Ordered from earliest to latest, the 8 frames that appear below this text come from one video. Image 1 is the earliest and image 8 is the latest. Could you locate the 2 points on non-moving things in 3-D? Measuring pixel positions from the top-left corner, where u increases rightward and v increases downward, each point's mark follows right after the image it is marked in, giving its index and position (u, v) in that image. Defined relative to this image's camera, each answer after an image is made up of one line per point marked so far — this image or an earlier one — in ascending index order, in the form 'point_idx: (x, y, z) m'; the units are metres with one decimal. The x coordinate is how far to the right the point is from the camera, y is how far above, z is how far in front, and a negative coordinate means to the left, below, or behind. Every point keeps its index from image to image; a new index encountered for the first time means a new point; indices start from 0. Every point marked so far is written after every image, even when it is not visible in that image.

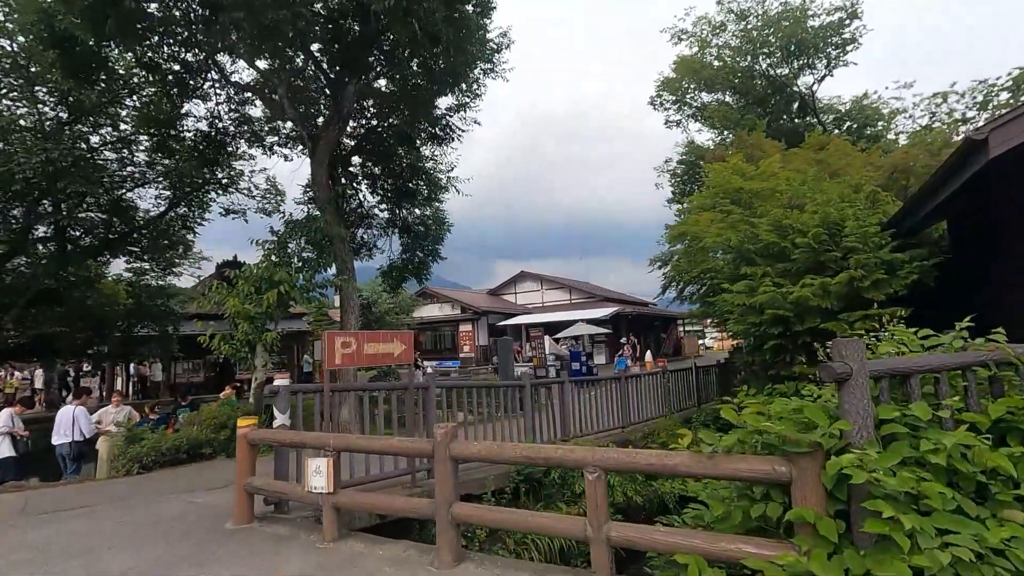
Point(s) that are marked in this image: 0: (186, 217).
0: (-10.5, +2.2, +17.2) m
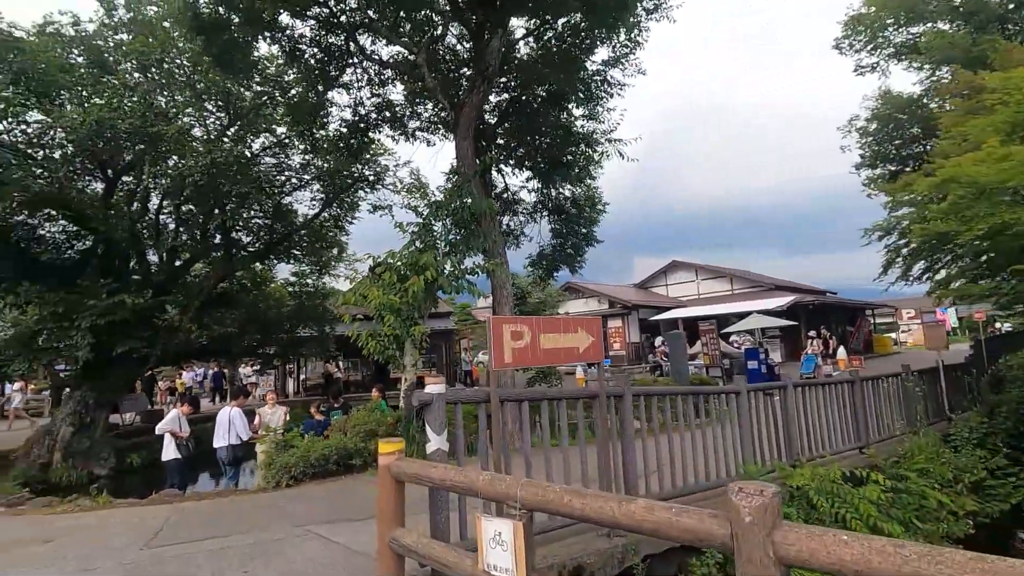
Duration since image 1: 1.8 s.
0: (-5.6, +2.2, +17.3) m
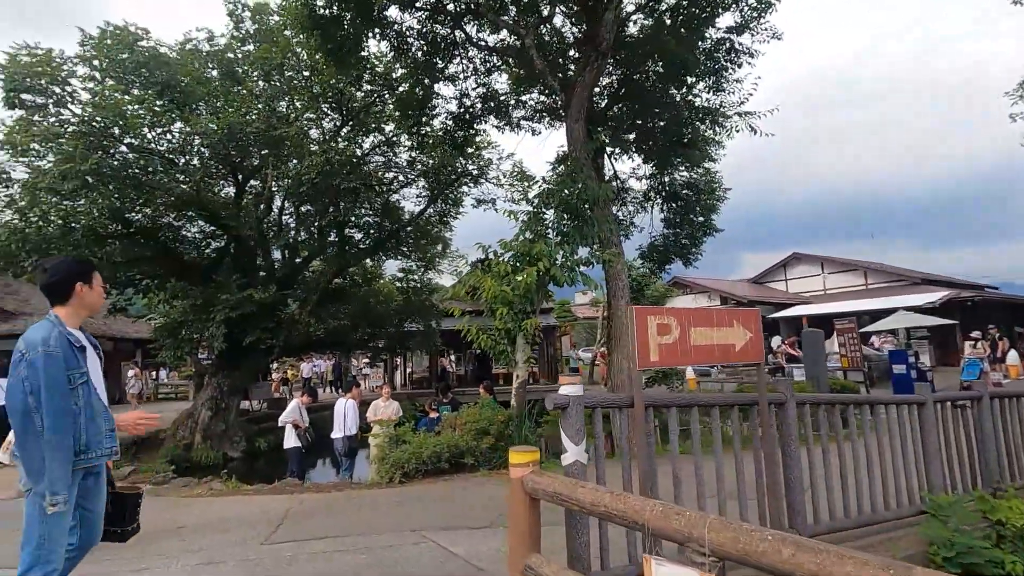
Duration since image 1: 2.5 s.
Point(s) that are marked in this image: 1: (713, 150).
0: (-2.3, +2.4, +17.4) m
1: (+4.2, +2.9, +11.1) m
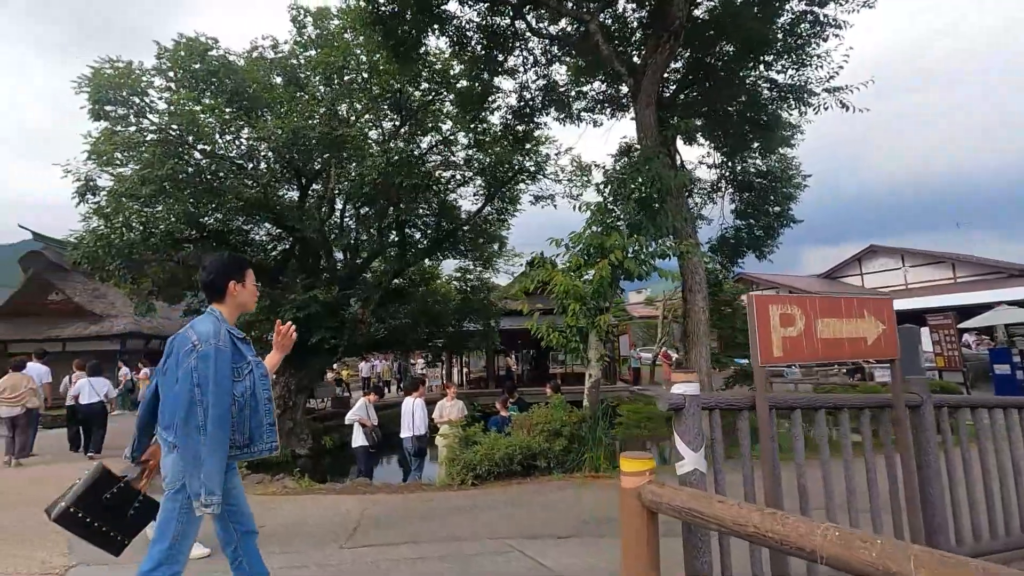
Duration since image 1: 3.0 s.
0: (-0.4, +2.4, +17.2) m
1: (+5.4, +3.0, +10.4) m
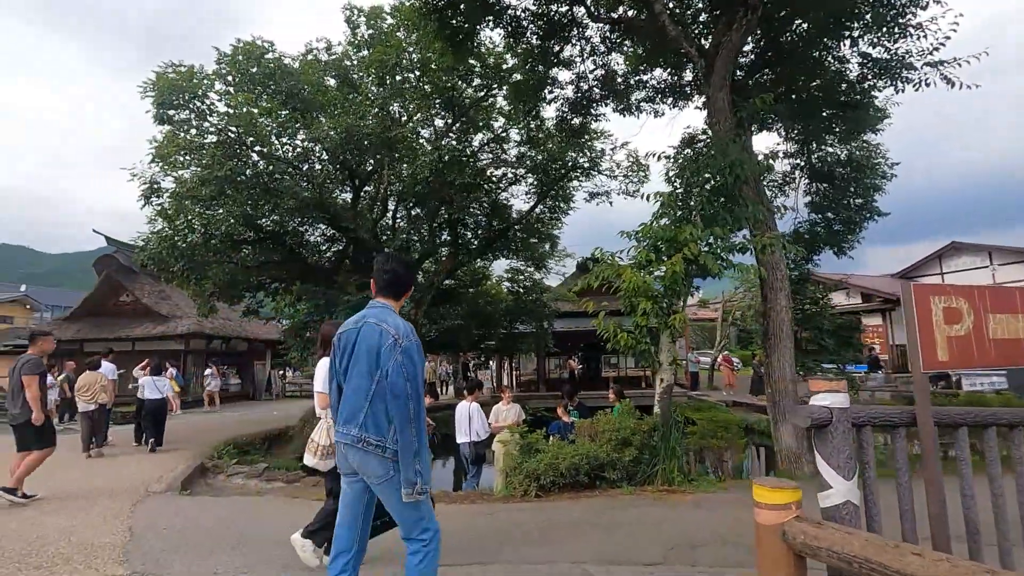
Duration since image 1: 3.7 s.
0: (+1.3, +2.4, +16.7) m
1: (+6.5, +3.0, +9.4) m
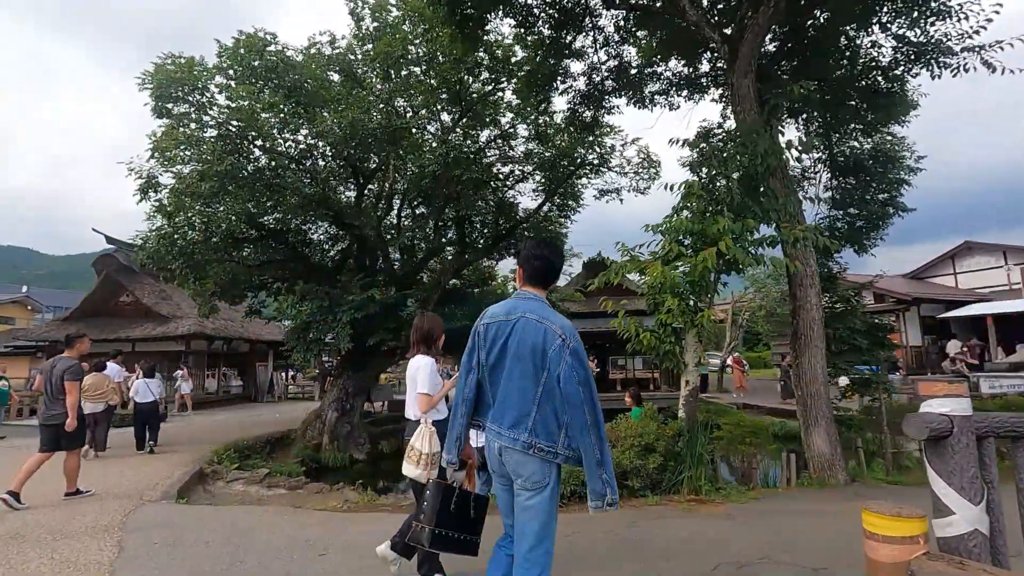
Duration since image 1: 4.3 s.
0: (+1.5, +2.4, +16.4) m
1: (+6.7, +3.1, +9.0) m
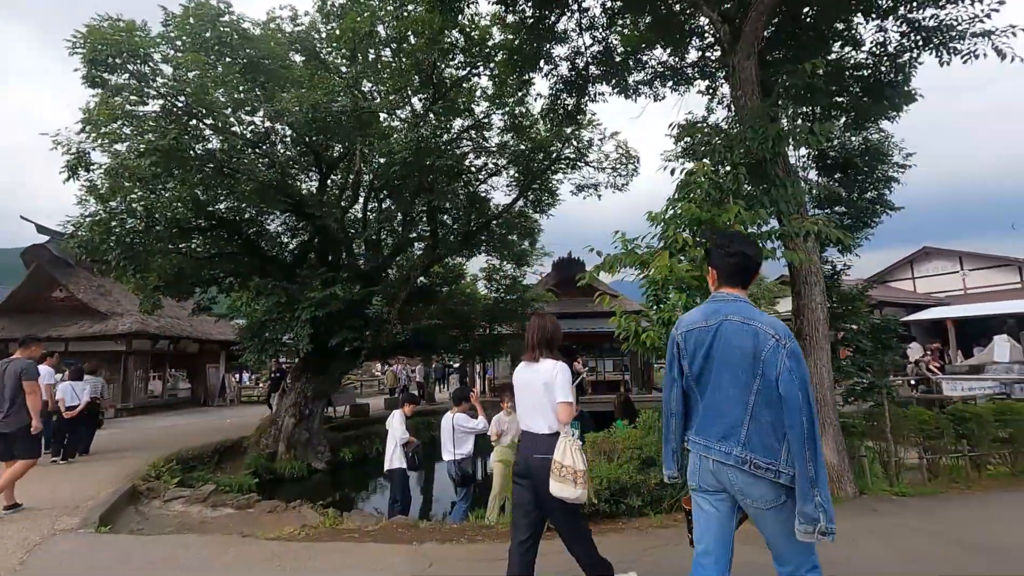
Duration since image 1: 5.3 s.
0: (+0.7, +2.4, +15.7) m
1: (+6.4, +3.1, +8.7) m
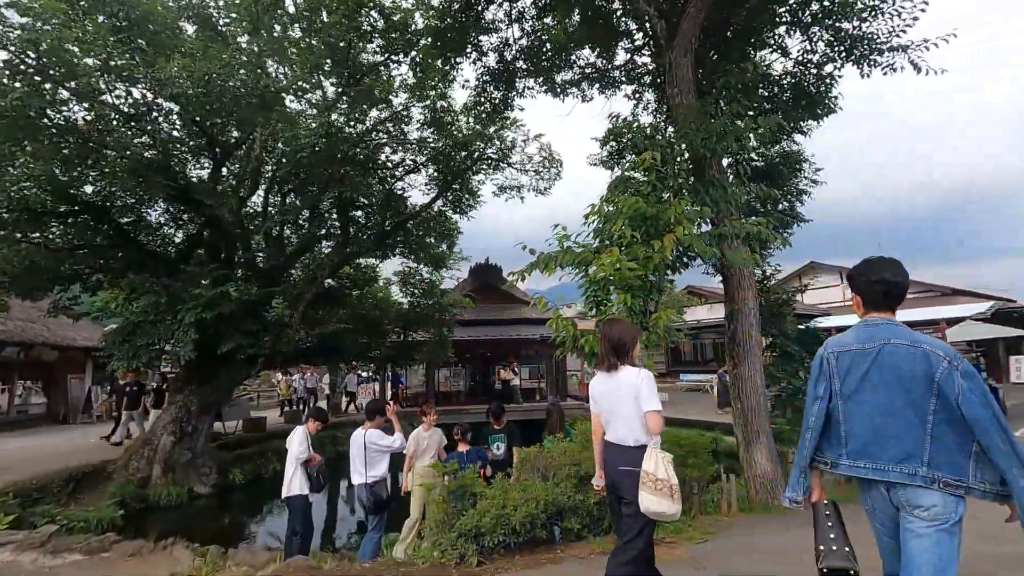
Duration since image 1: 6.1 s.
0: (-1.6, +2.3, +15.0) m
1: (+5.2, +2.9, +9.1) m
